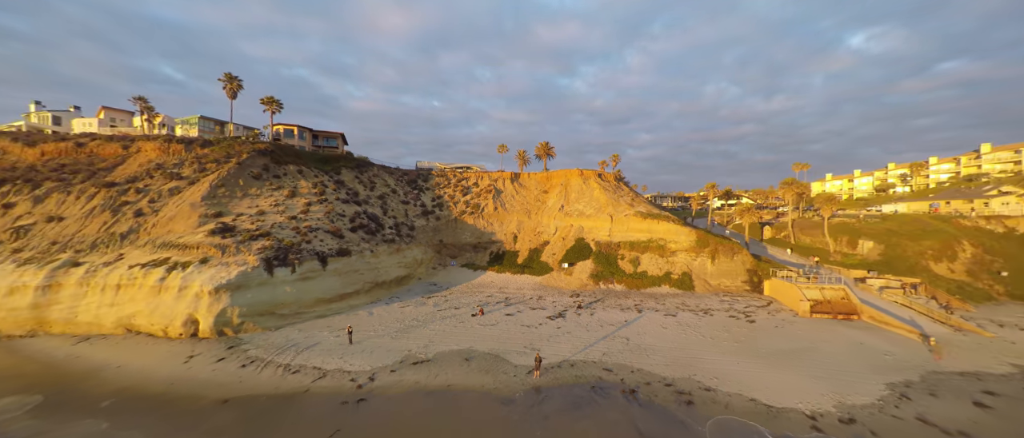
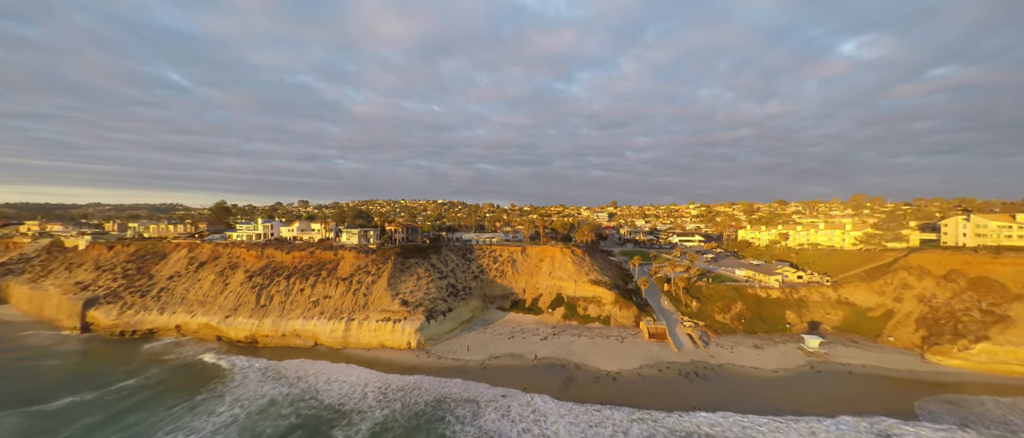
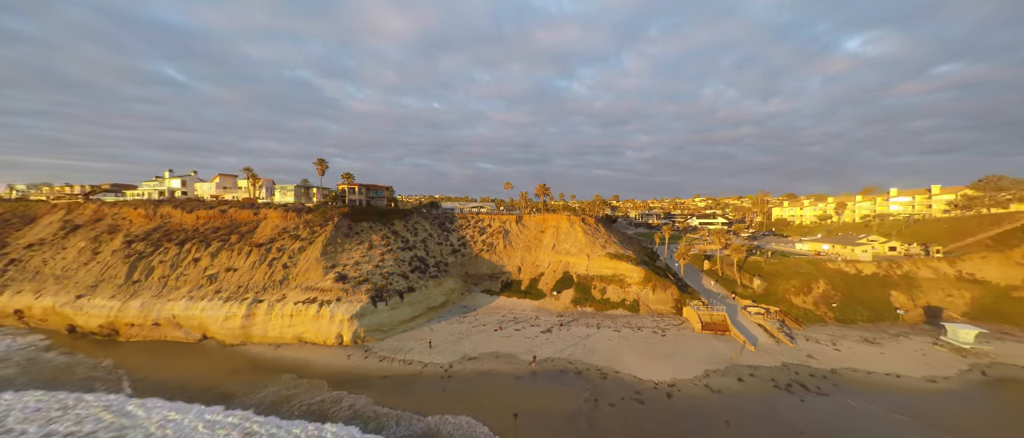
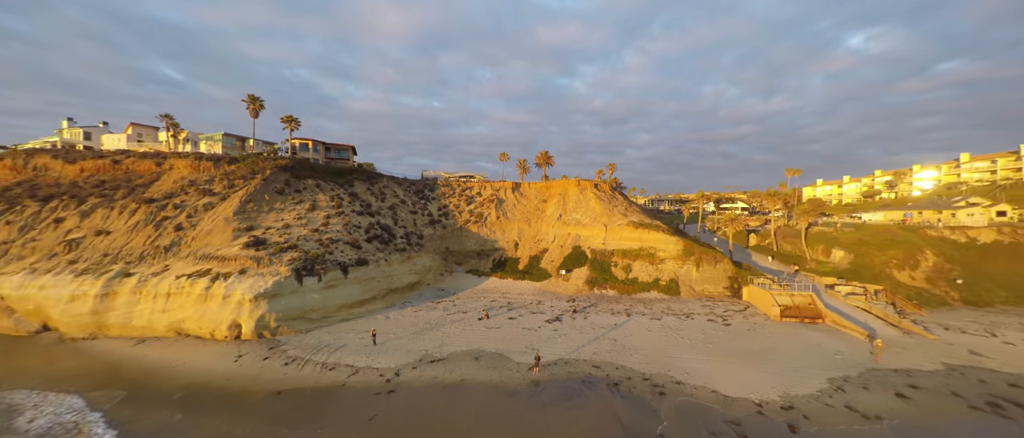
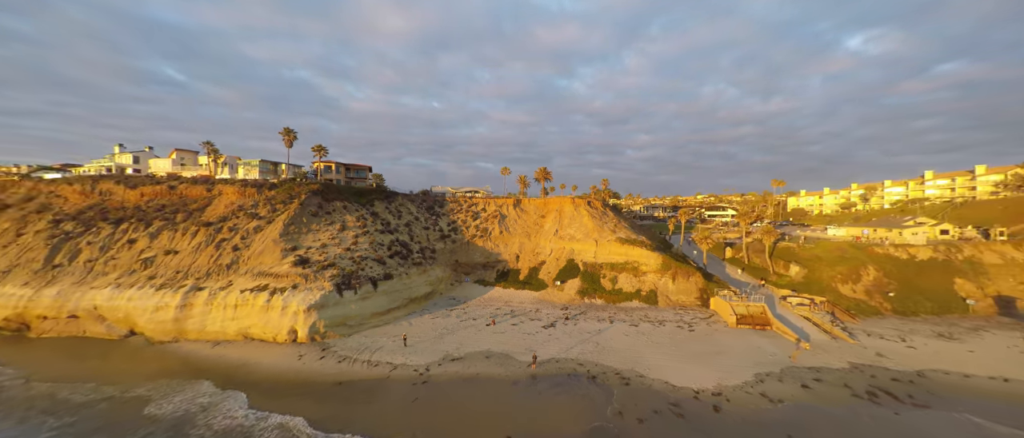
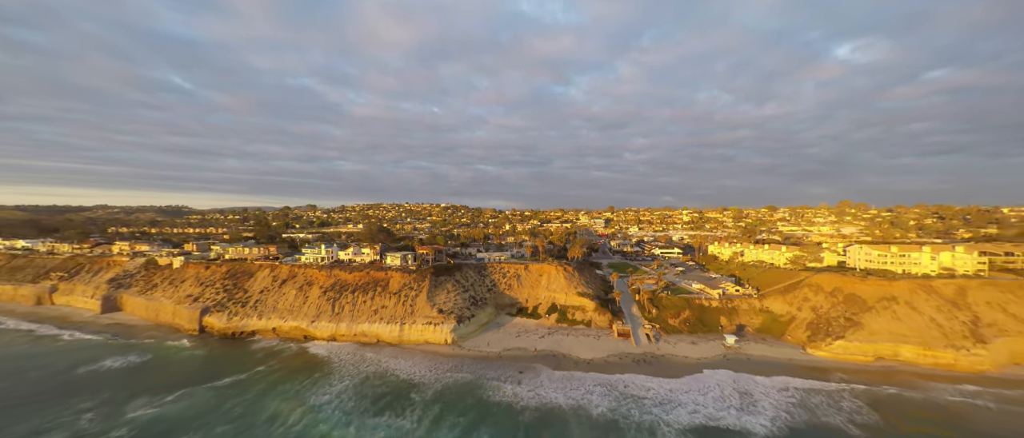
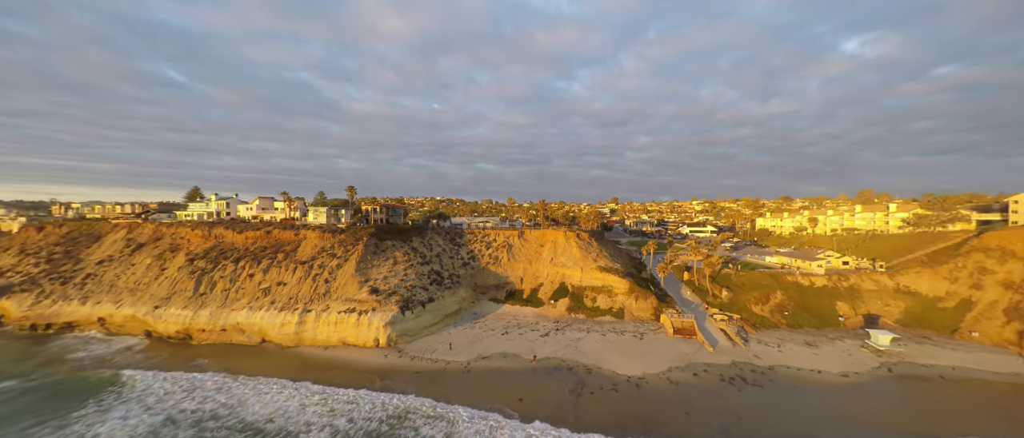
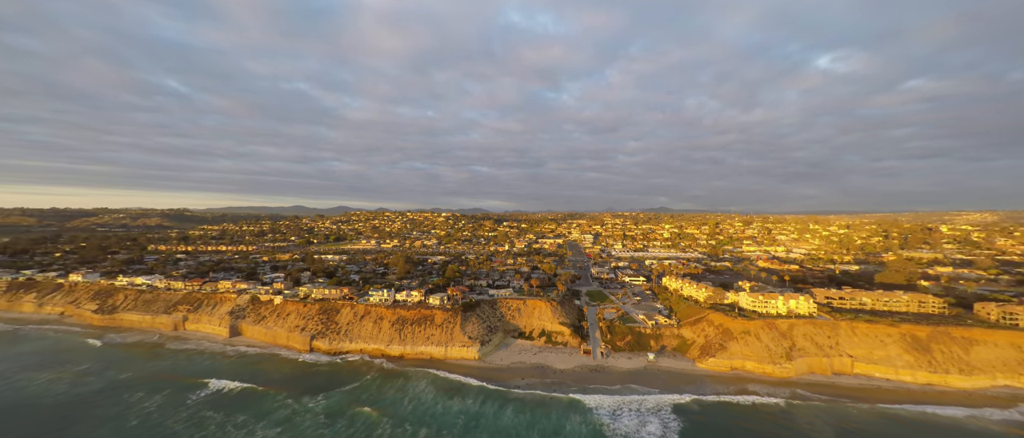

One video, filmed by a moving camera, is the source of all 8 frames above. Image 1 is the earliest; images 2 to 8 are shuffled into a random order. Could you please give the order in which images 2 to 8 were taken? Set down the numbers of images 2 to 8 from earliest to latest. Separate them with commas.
4, 5, 3, 7, 2, 6, 8
